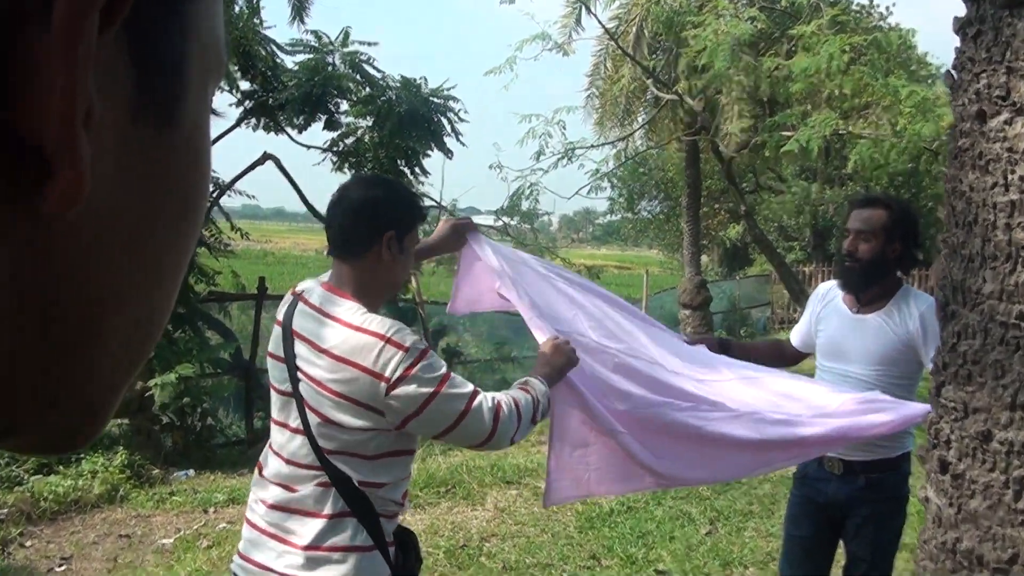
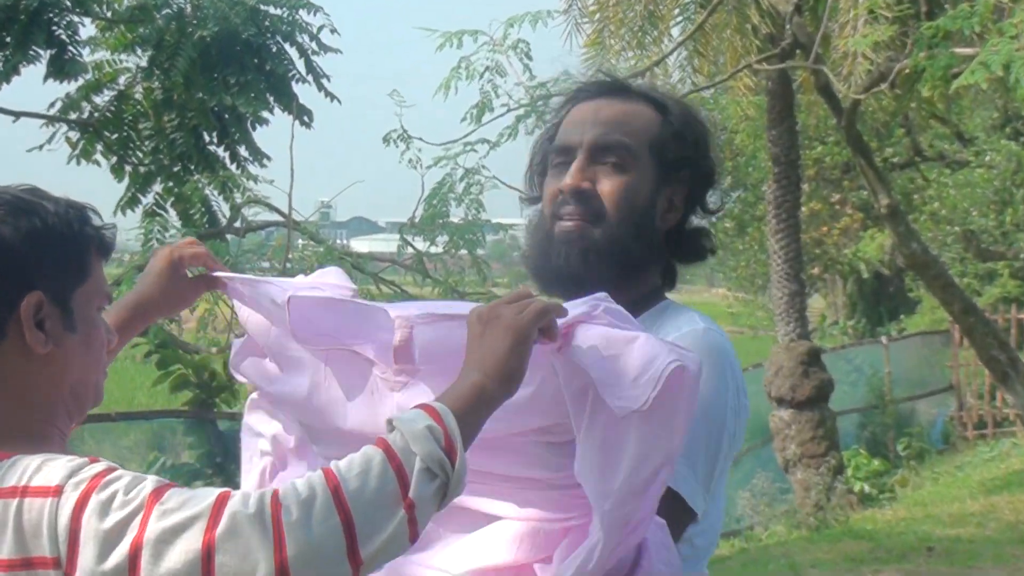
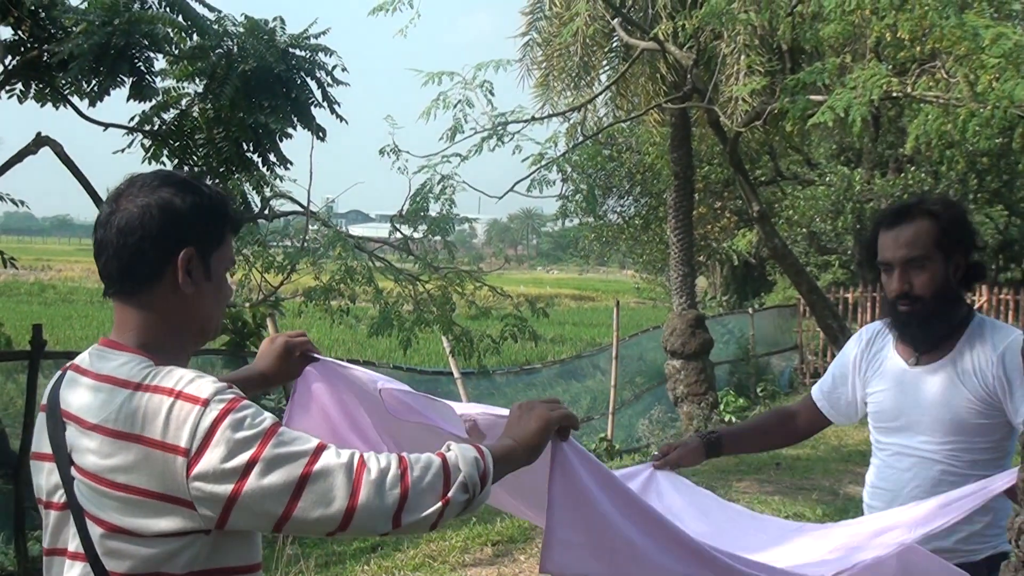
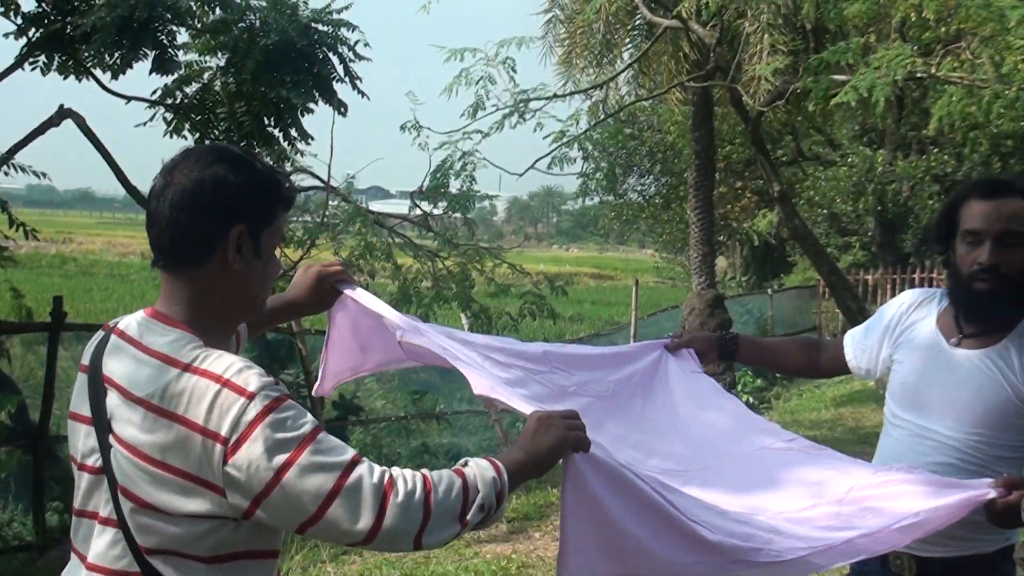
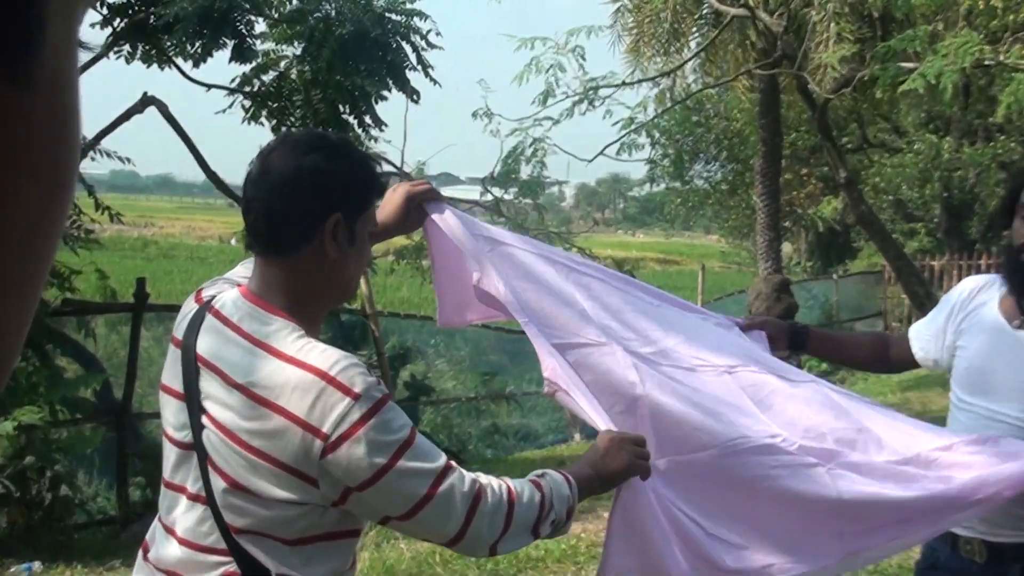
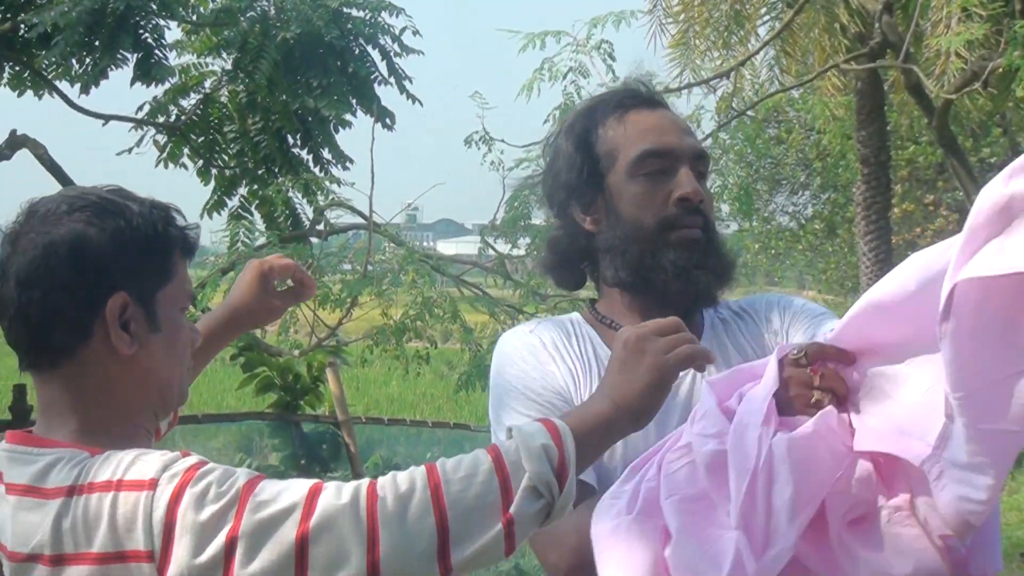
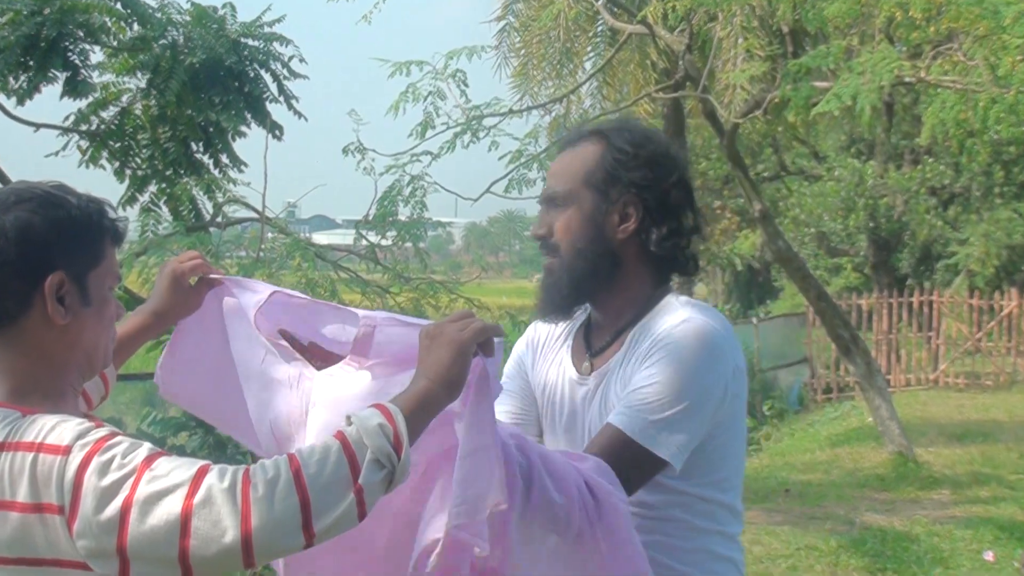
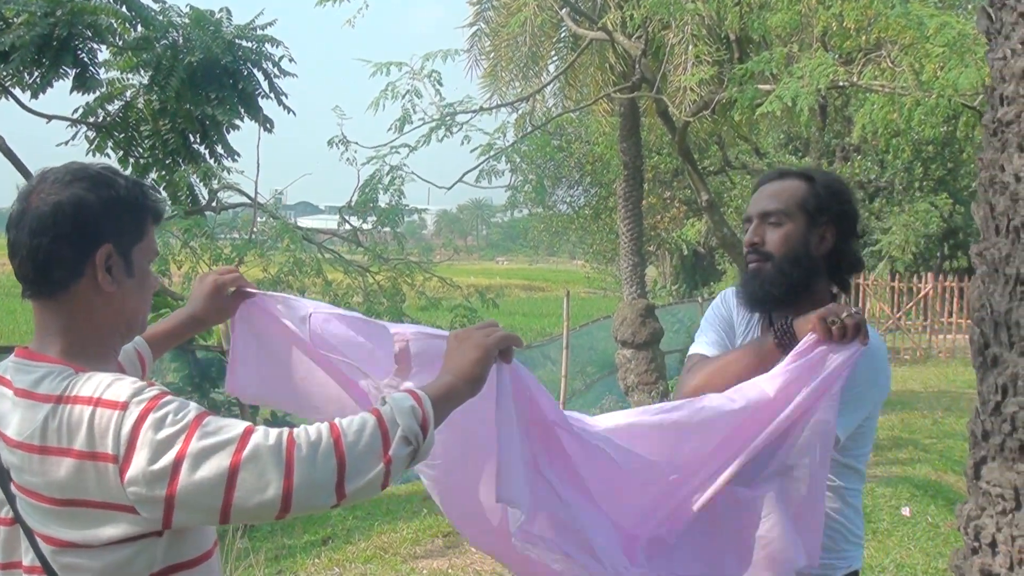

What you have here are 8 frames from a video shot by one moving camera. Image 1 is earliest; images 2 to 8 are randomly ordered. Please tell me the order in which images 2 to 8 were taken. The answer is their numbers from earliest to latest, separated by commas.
5, 4, 3, 8, 7, 2, 6
